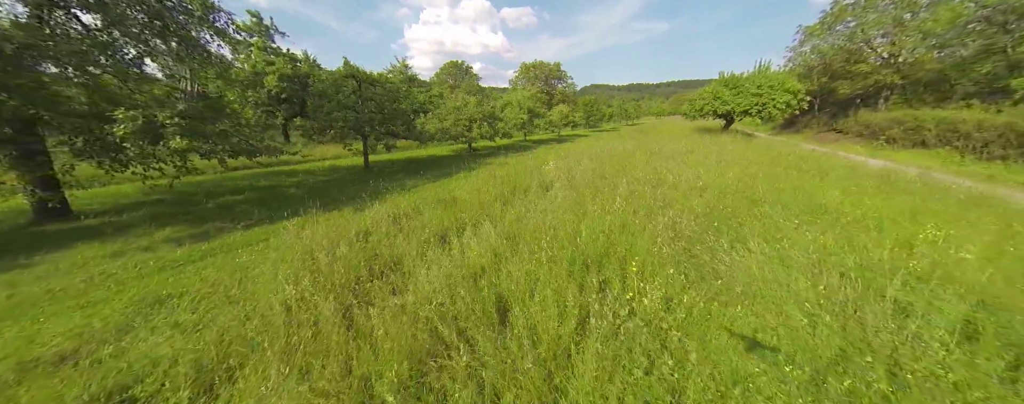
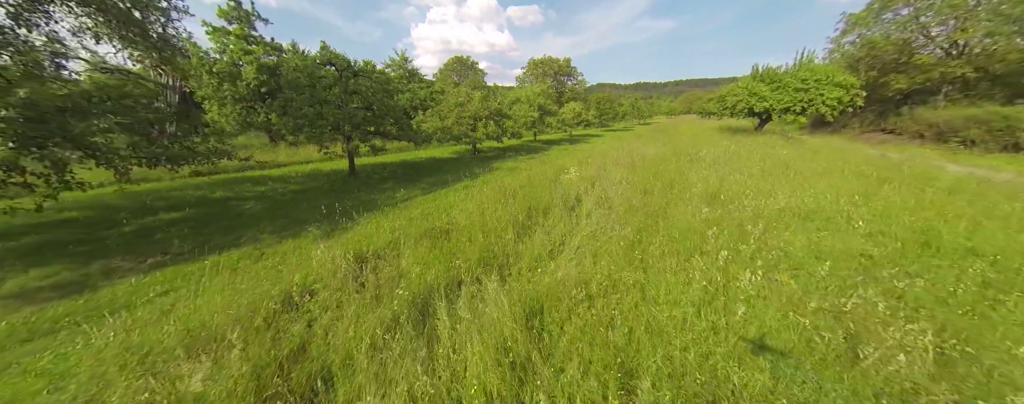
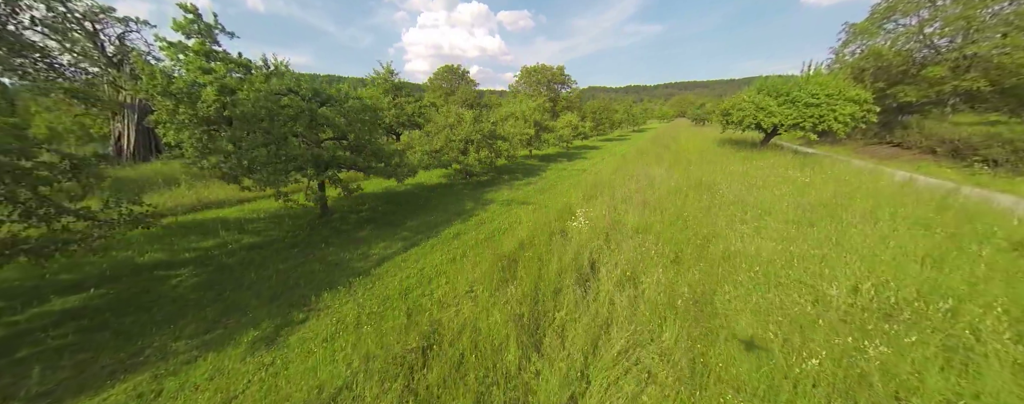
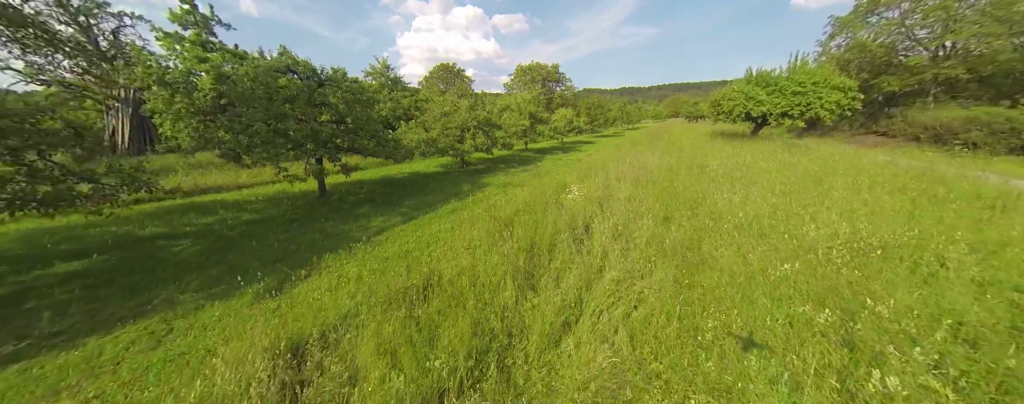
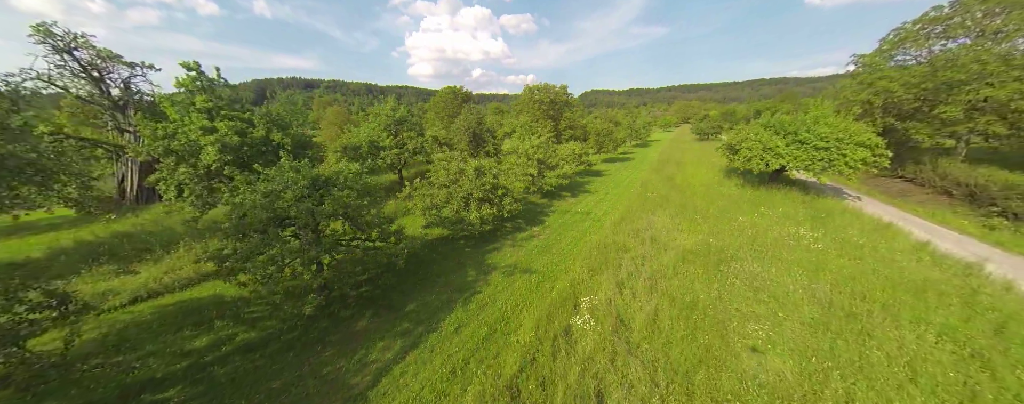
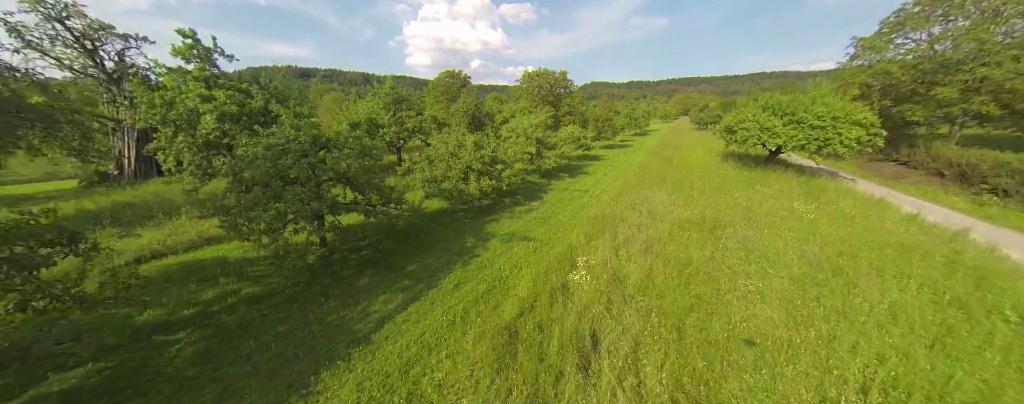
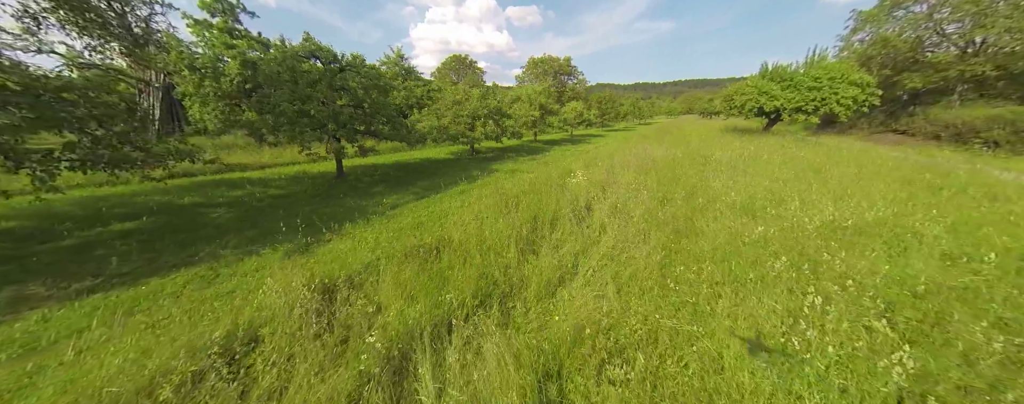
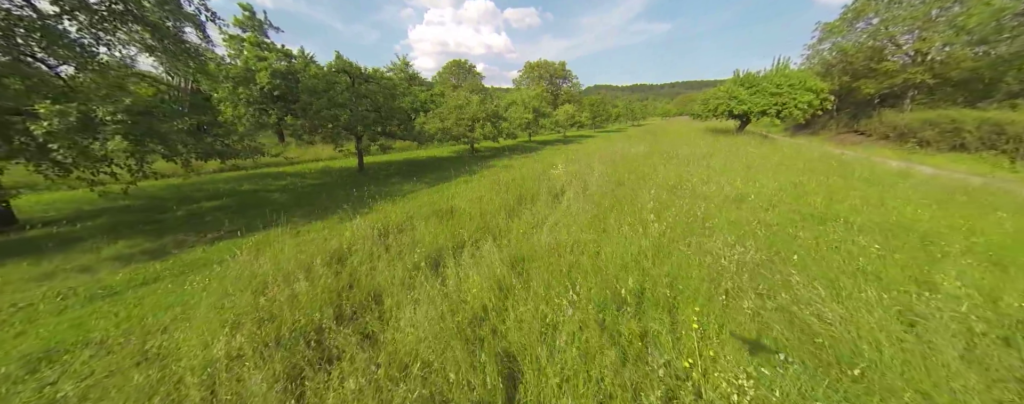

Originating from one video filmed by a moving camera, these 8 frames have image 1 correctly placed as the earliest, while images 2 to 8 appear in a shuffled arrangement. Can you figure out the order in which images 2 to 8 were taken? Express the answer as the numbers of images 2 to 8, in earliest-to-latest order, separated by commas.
8, 2, 7, 4, 3, 6, 5
